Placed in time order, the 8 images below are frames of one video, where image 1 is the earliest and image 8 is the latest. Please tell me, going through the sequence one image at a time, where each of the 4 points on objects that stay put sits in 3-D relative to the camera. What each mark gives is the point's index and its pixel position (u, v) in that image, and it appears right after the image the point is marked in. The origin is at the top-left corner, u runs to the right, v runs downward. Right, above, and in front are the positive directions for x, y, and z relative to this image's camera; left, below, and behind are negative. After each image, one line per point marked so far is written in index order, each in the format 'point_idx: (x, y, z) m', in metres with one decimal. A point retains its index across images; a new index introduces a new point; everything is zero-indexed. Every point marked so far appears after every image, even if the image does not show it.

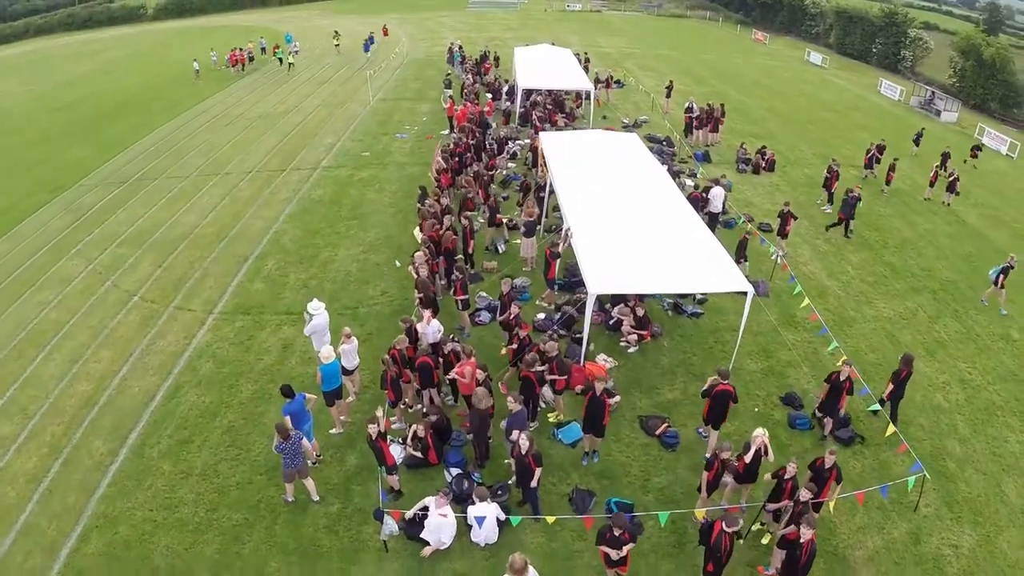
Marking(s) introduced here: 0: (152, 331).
0: (-8.3, -1.0, +15.6) m
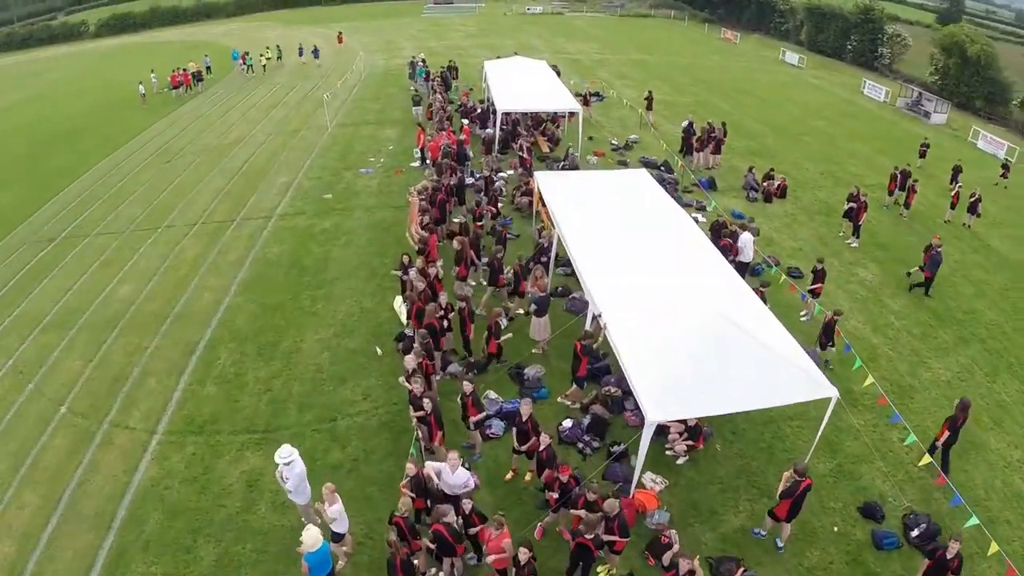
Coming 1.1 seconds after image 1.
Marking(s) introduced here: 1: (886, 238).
0: (-8.0, -3.3, +12.6) m
1: (+11.3, +1.3, +20.2) m
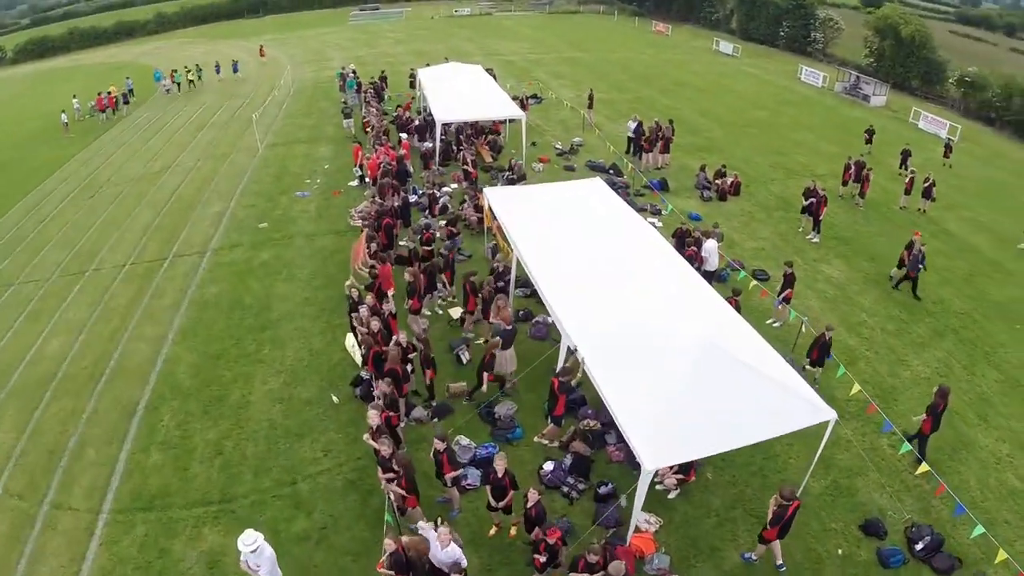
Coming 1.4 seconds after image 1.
0: (-8.2, -4.6, +11.2) m
1: (+10.0, +1.6, +20.1) m
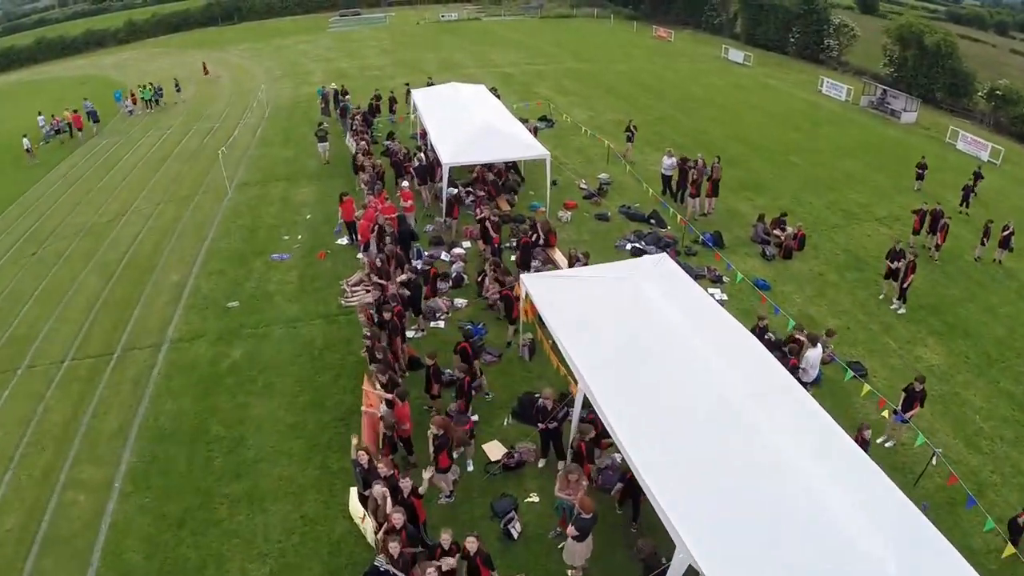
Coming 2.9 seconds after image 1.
0: (-7.1, -6.8, +7.8) m
1: (+10.7, -0.3, +17.2) m
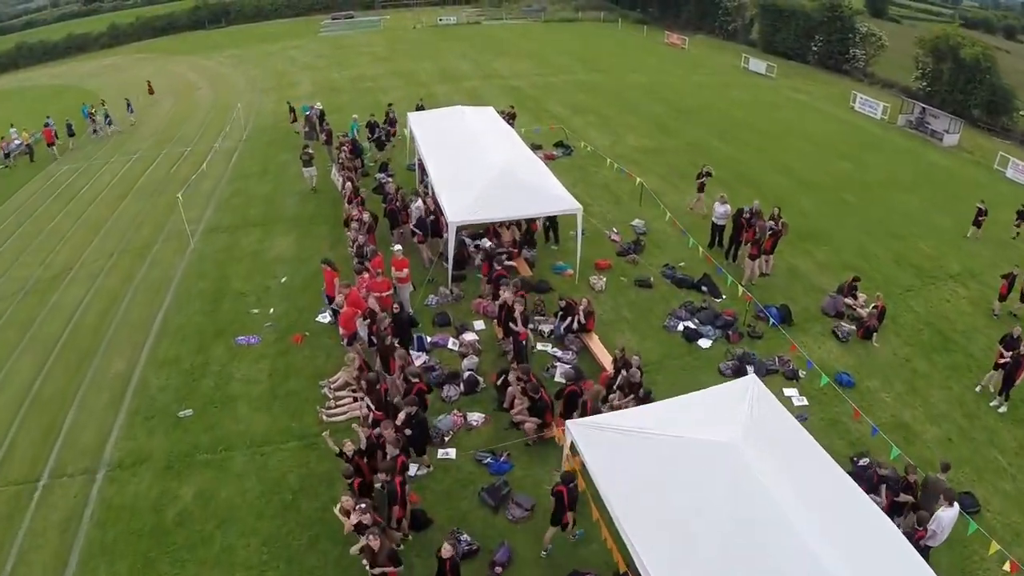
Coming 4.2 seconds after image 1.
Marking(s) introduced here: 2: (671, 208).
0: (-6.6, -8.6, +4.8) m
1: (+11.2, -2.2, +14.3) m
2: (+4.5, +2.2, +18.9) m
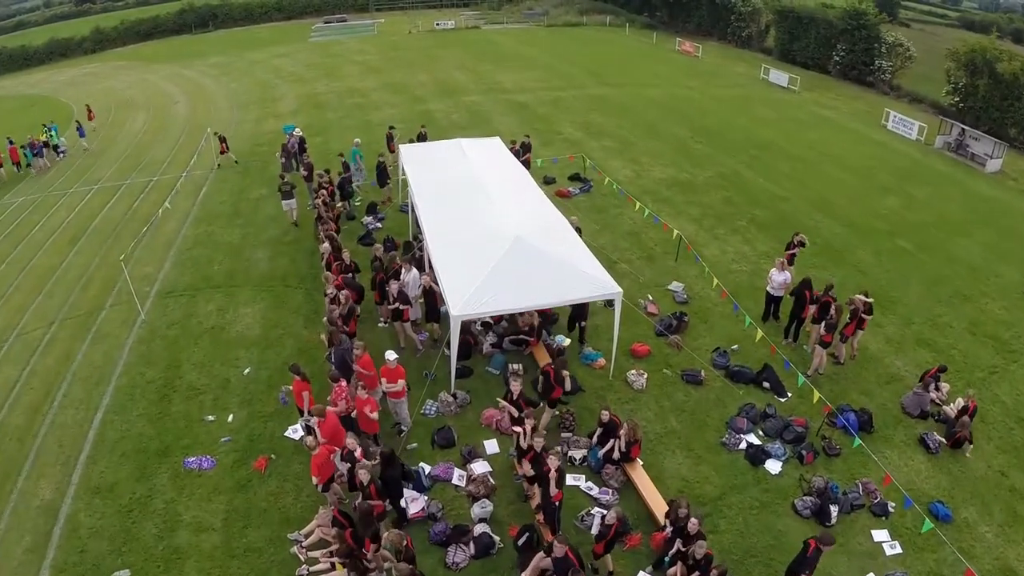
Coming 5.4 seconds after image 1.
0: (-6.2, -10.4, +2.2) m
1: (+11.5, -4.0, +11.8) m
2: (+4.8, +0.5, +16.3) m
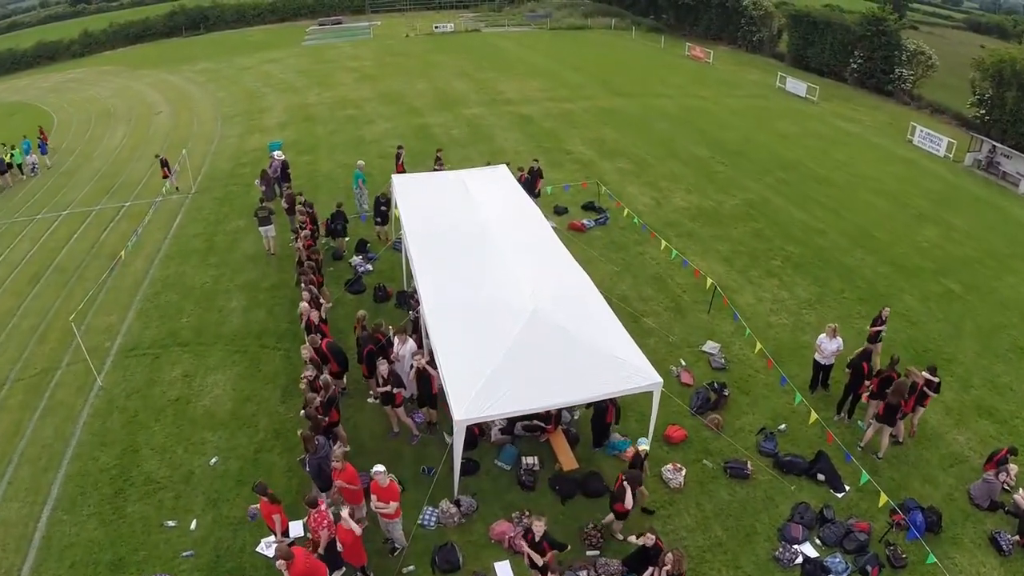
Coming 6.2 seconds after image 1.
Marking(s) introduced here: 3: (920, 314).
0: (-6.0, -11.6, +0.5) m
1: (+11.8, -5.2, +10.1) m
2: (+5.0, -0.7, +14.6) m
3: (+9.8, -0.7, +16.0) m
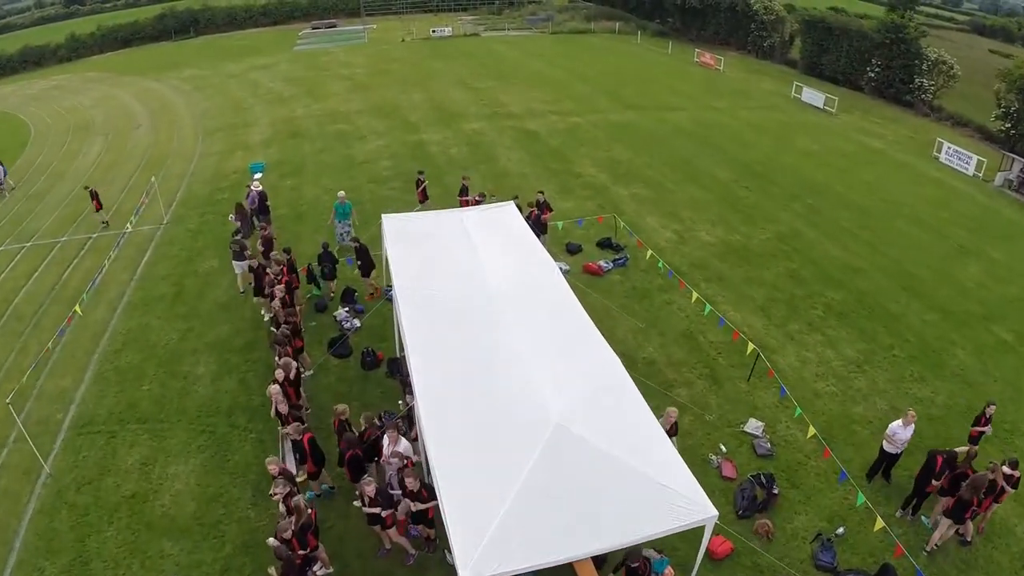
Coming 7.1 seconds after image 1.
0: (-5.8, -12.8, -1.1) m
1: (+11.9, -6.4, +8.5) m
2: (+5.2, -1.9, +13.0) m
3: (+10.0, -1.9, +14.4) m
